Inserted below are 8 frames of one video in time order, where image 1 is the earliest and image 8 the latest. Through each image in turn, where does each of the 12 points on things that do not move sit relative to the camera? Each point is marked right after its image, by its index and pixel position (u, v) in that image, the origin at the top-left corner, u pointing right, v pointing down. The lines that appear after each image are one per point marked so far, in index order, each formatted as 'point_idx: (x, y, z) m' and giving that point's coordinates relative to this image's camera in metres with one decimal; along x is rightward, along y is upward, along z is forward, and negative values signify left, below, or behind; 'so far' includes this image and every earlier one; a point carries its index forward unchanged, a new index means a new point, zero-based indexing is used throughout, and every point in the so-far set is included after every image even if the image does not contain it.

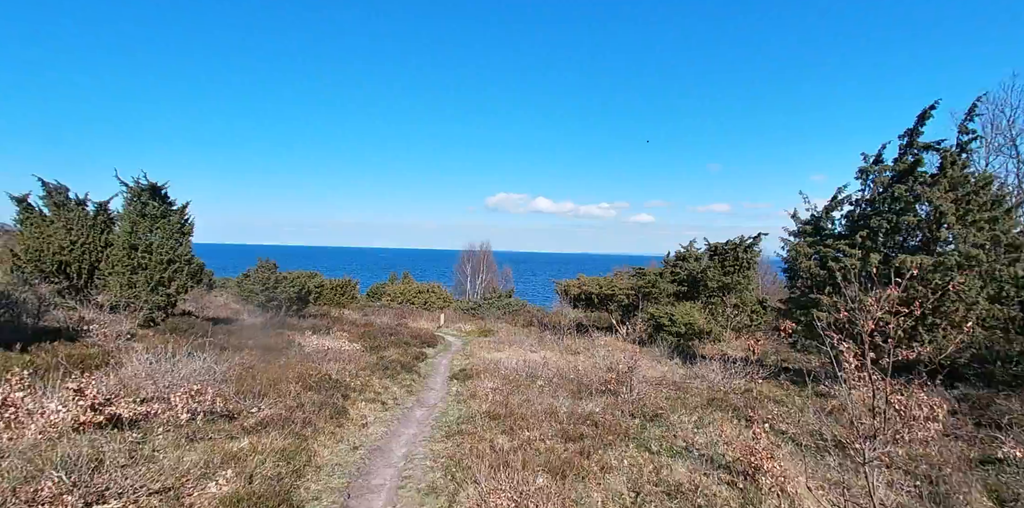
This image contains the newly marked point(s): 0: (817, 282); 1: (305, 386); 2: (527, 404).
0: (+9.3, -0.9, +15.9) m
1: (-4.2, -2.7, +10.6) m
2: (+0.3, -3.0, +10.4) m
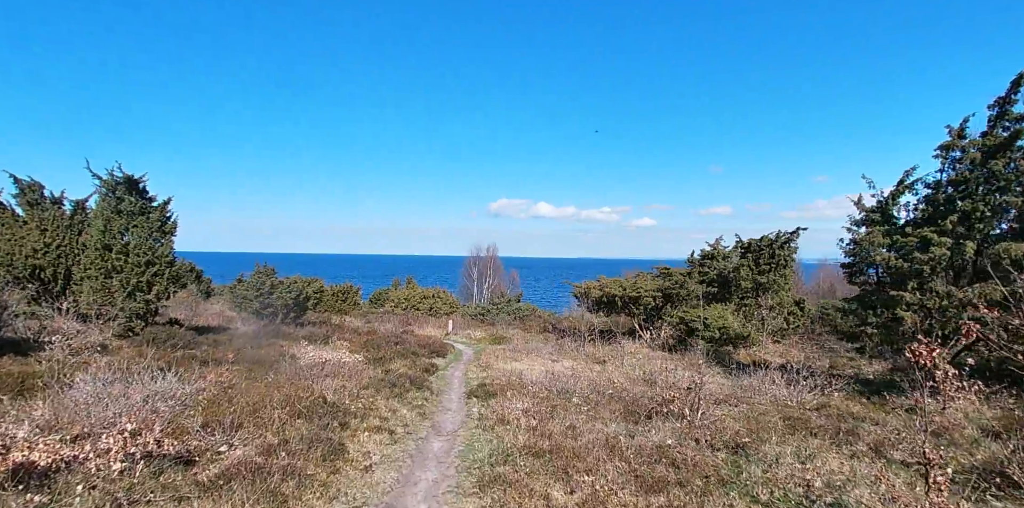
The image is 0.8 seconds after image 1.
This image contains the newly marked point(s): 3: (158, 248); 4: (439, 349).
0: (+9.9, -0.6, +13.7) m
1: (-3.5, -2.6, +8.5) m
2: (+1.0, -2.8, +8.2) m
3: (-12.0, +0.2, +17.8) m
4: (-2.8, -3.6, +20.0) m
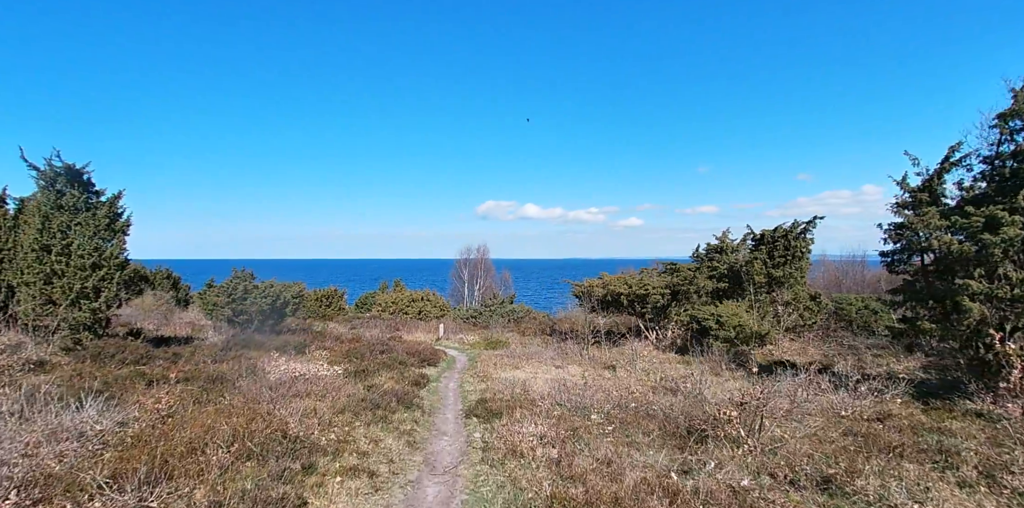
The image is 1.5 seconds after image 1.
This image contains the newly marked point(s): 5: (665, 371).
0: (+10.0, -0.3, +12.0) m
1: (-3.3, -2.4, +6.4) m
2: (+1.2, -2.6, +6.3) m
3: (-12.1, +0.2, +15.6) m
4: (-2.8, -3.5, +18.0) m
5: (+4.8, -3.8, +16.5) m
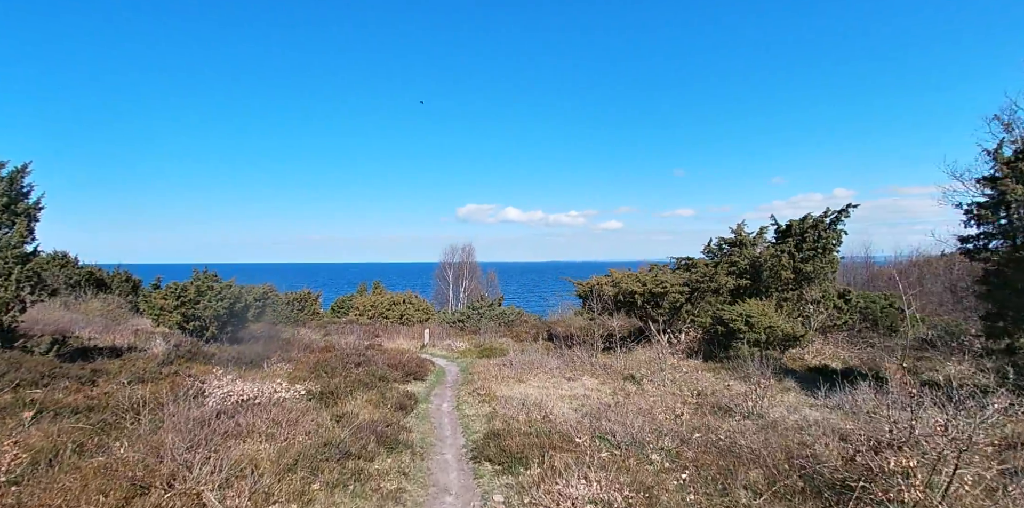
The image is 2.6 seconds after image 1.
0: (+10.3, +0.1, +9.6) m
1: (-2.8, -2.1, +3.5) m
2: (+1.7, -2.3, +3.5) m
3: (-11.9, +0.4, +12.3) m
4: (-2.7, -3.3, +15.1) m
5: (+4.9, -3.5, +13.8) m
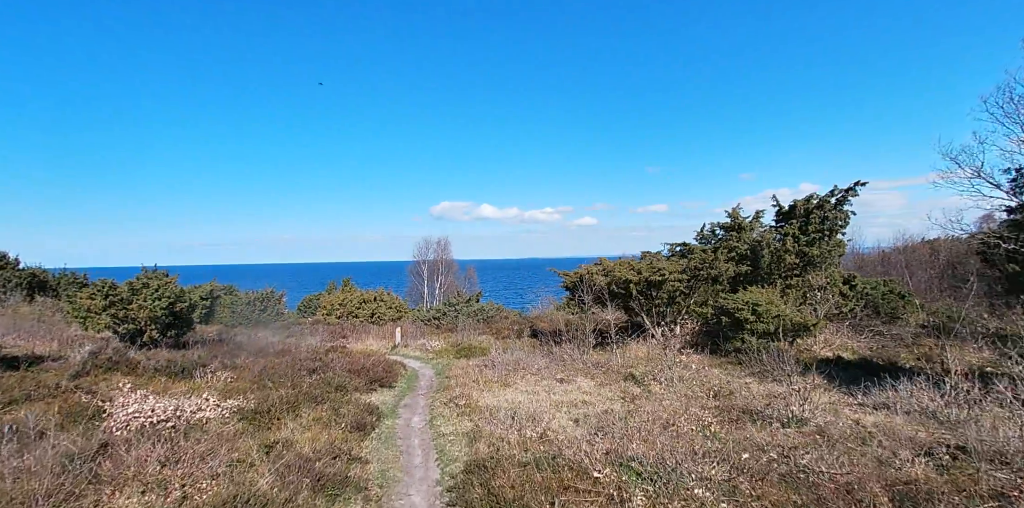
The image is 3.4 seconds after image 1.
0: (+10.0, +0.6, +7.9) m
1: (-2.7, -1.8, +1.3) m
2: (+1.8, -1.9, +1.5) m
3: (-12.3, +0.6, +9.7) m
4: (-3.1, -2.9, +12.8) m
5: (+4.6, -3.0, +11.9) m
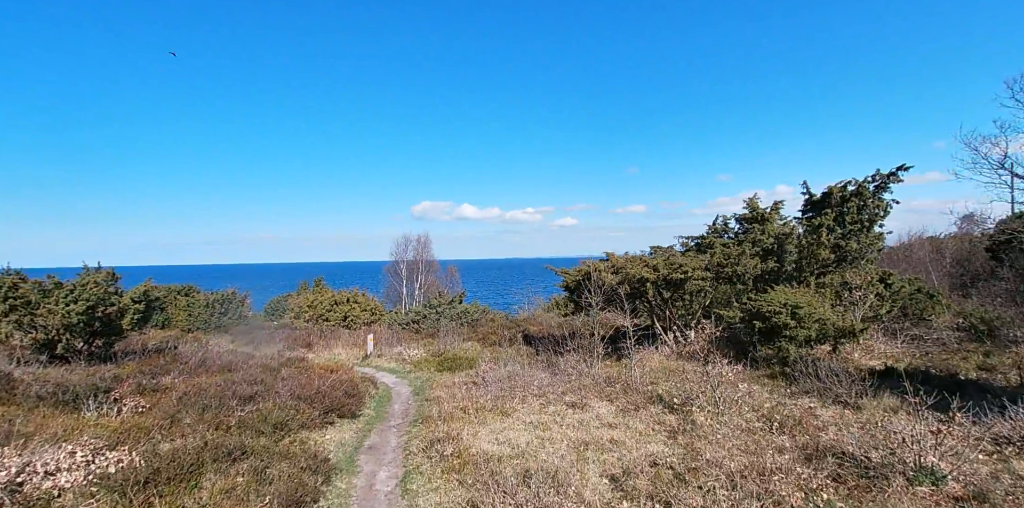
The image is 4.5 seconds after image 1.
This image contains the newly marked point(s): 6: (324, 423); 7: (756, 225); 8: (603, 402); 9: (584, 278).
0: (+10.2, +0.8, +5.6) m
1: (-2.3, -1.6, -1.6) m
2: (+2.2, -1.7, -1.2) m
3: (-12.2, +0.8, +6.5) m
4: (-3.2, -2.7, +10.0) m
5: (+4.6, -2.8, +9.4) m
6: (-3.0, -2.7, +8.5) m
7: (+8.3, +1.0, +17.7) m
8: (+1.8, -2.9, +10.5) m
9: (+2.1, -0.7, +15.0) m
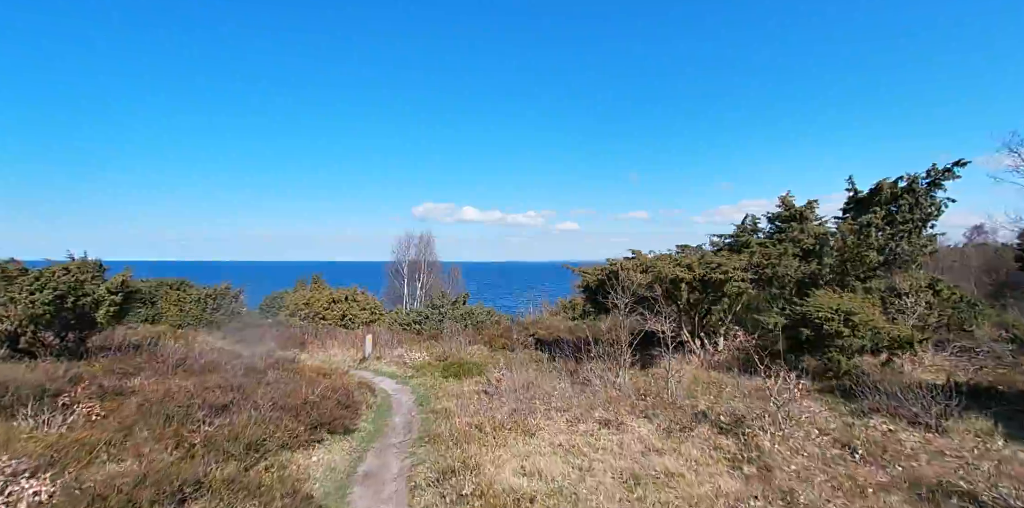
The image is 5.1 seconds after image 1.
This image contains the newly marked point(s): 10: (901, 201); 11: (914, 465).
0: (+10.6, +0.8, +4.0) m
1: (-1.9, -1.3, -3.1) m
2: (+2.6, -1.5, -2.7) m
3: (-11.7, +1.2, +5.0) m
4: (-2.8, -2.5, +8.5) m
5: (+5.0, -2.8, +7.8) m
6: (-2.7, -2.5, +7.0) m
7: (+8.7, +0.9, +16.2) m
8: (+2.2, -2.8, +9.0) m
9: (+2.5, -0.6, +13.5) m
10: (+11.0, +1.5, +14.9) m
11: (+5.5, -2.6, +7.1) m
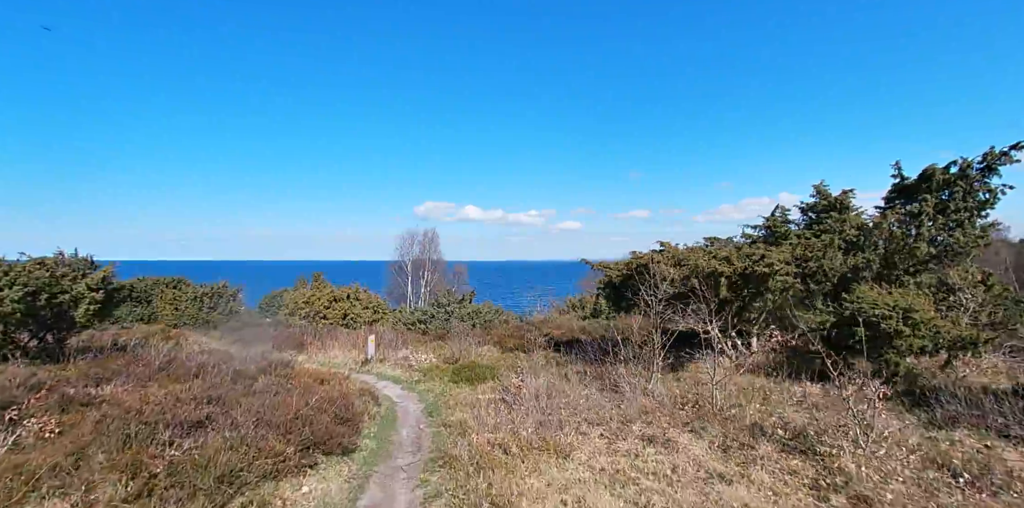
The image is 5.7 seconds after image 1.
0: (+11.0, +1.0, +2.7) m
1: (-1.6, -1.2, -4.3) m
2: (+2.9, -1.3, -4.0) m
3: (-11.4, +1.4, +3.8) m
4: (-2.4, -2.3, +7.2) m
5: (+5.3, -2.6, +6.6) m
6: (-2.3, -2.3, +5.7) m
7: (+9.1, +1.1, +14.9) m
8: (+2.6, -2.6, +7.7) m
9: (+2.9, -0.4, +12.3) m
10: (+11.4, +1.7, +13.6) m
11: (+5.8, -2.5, +5.8) m
